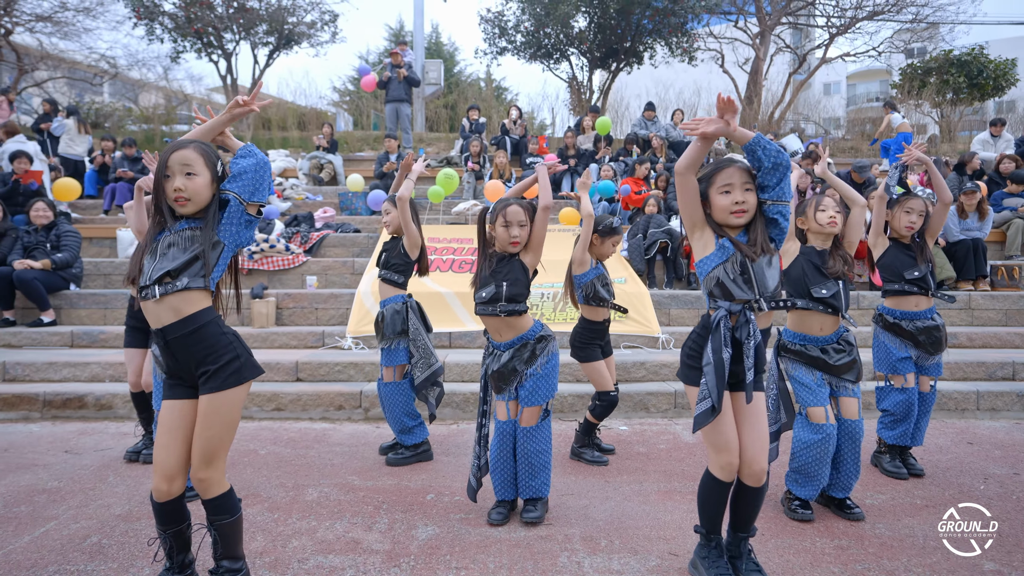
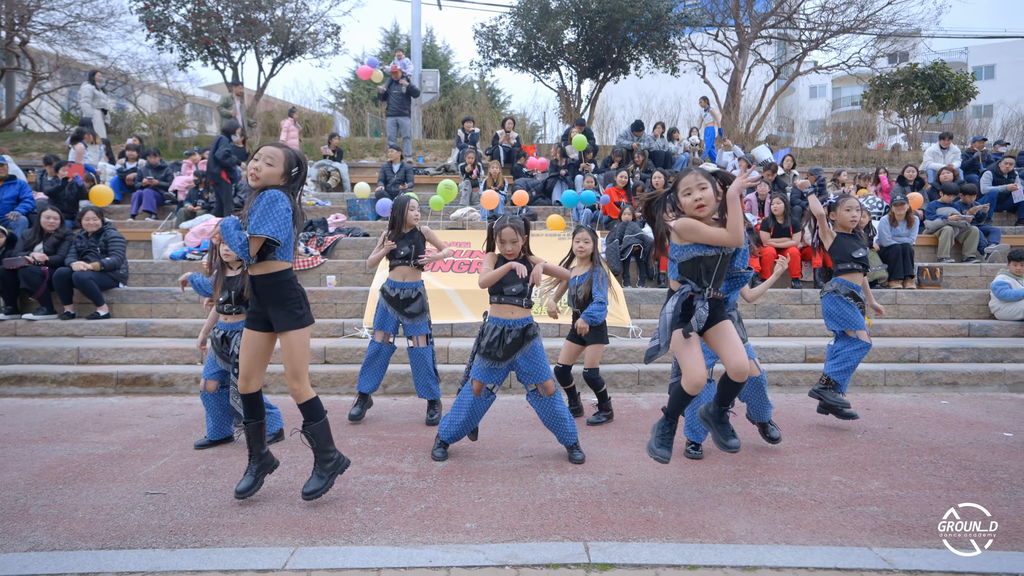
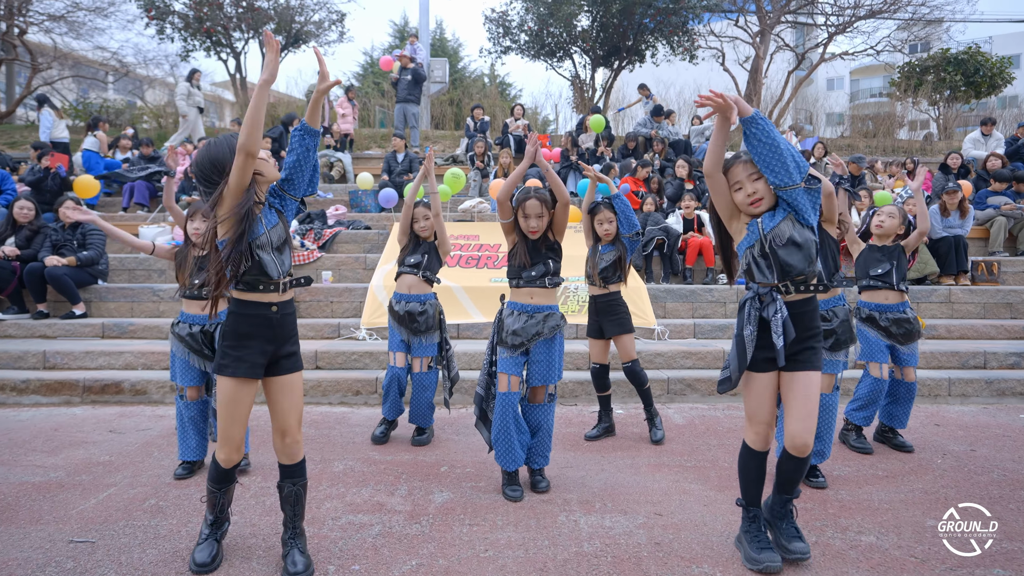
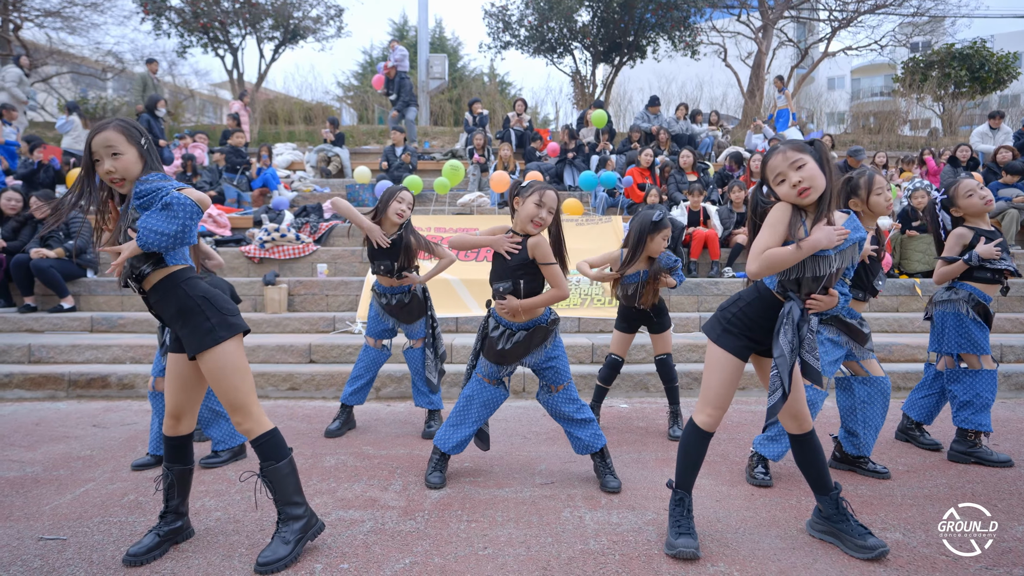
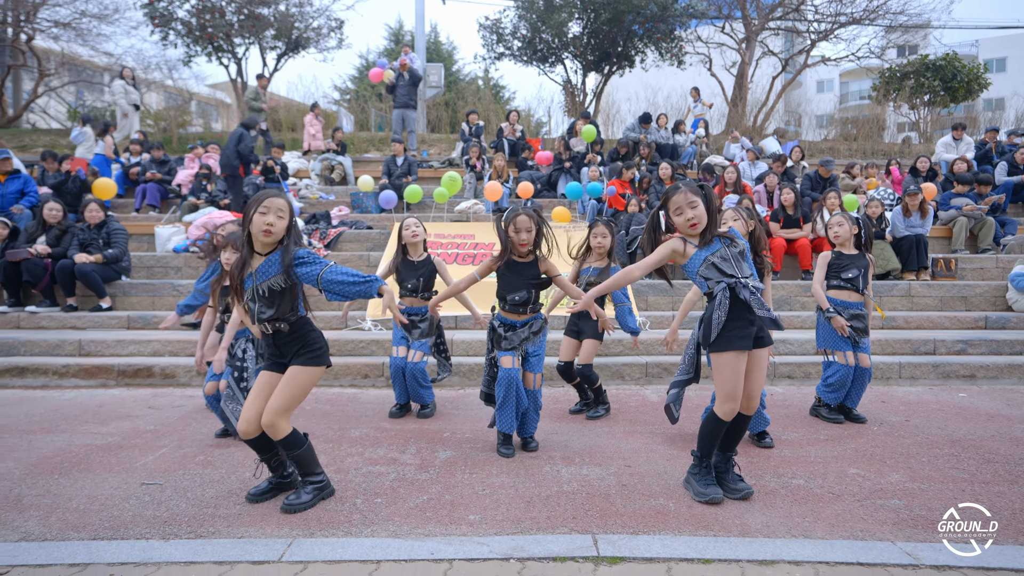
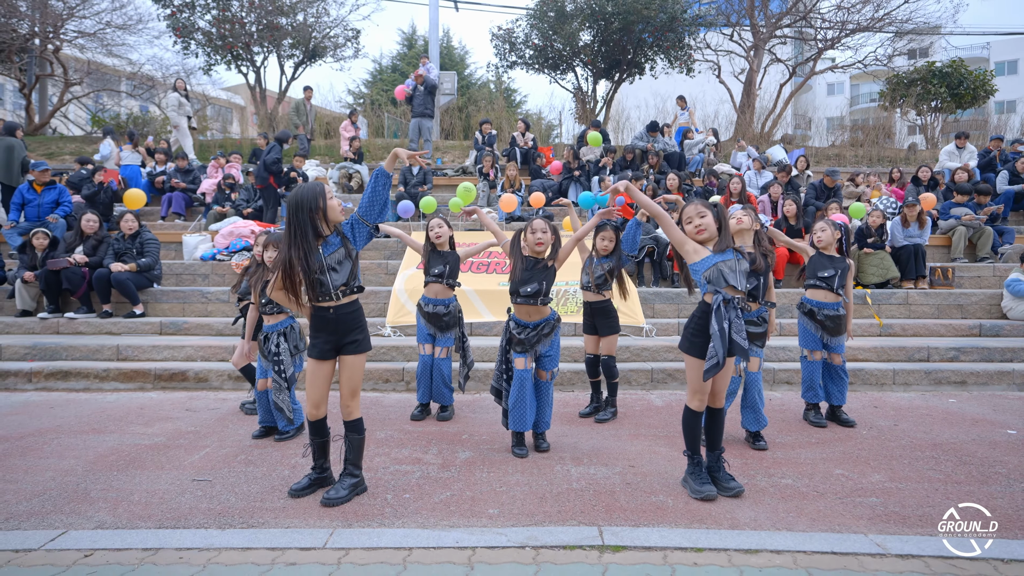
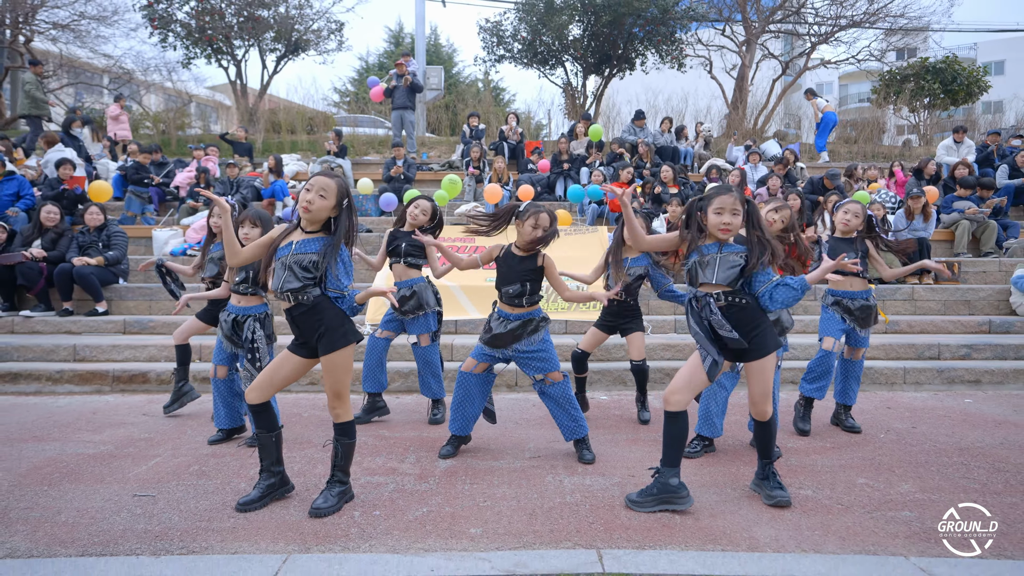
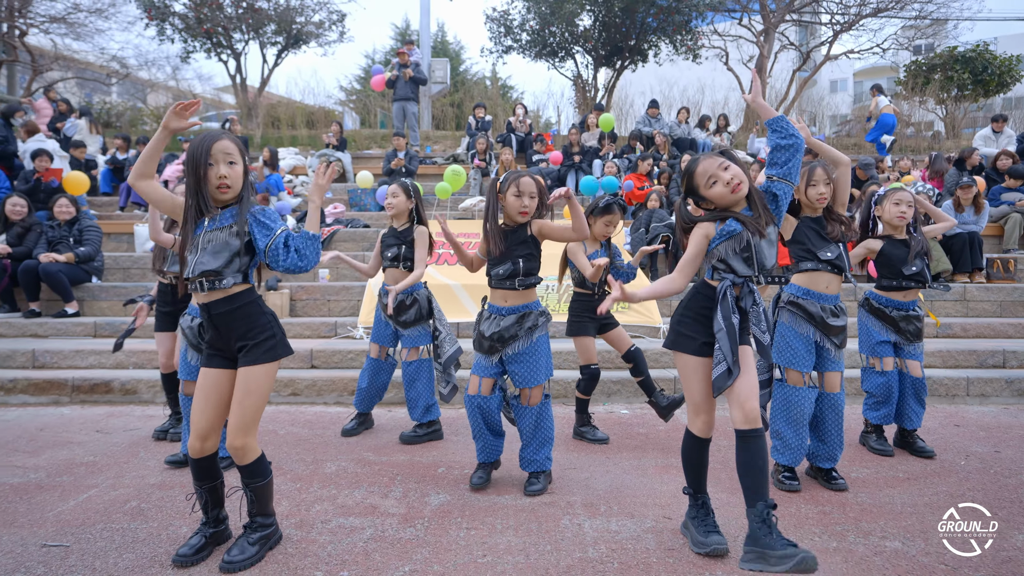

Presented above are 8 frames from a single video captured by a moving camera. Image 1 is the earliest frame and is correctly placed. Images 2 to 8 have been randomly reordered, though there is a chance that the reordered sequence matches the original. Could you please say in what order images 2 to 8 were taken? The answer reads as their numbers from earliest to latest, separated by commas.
8, 7, 4, 2, 5, 6, 3
